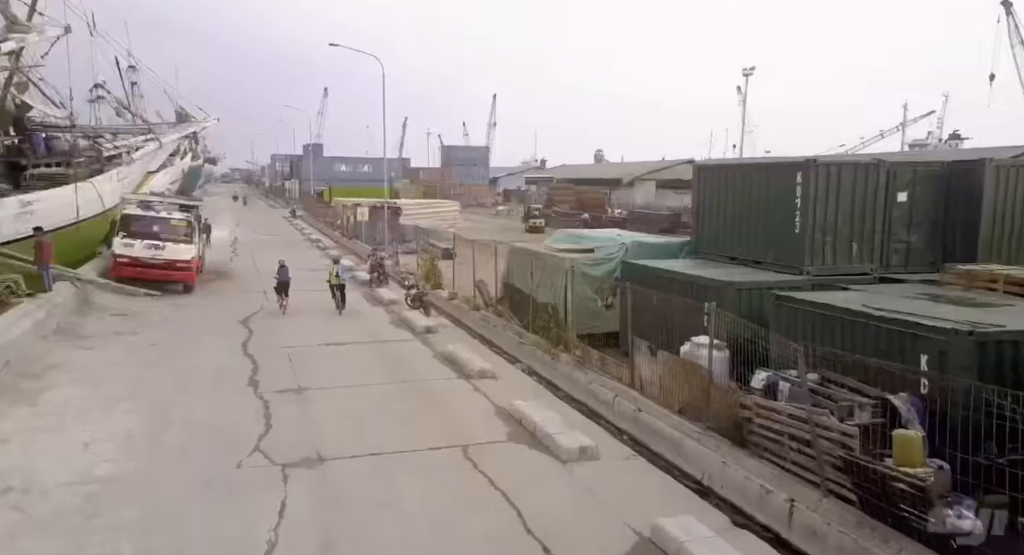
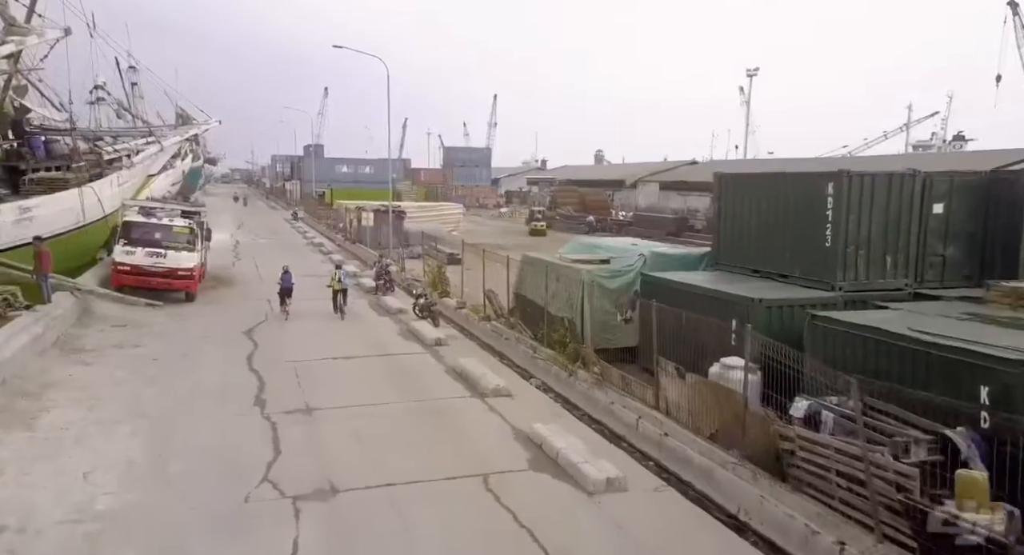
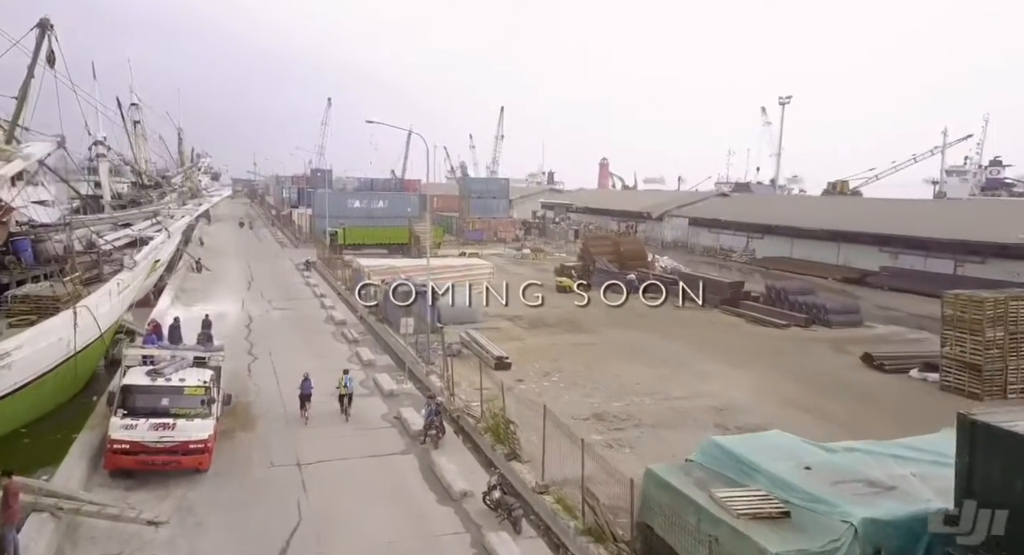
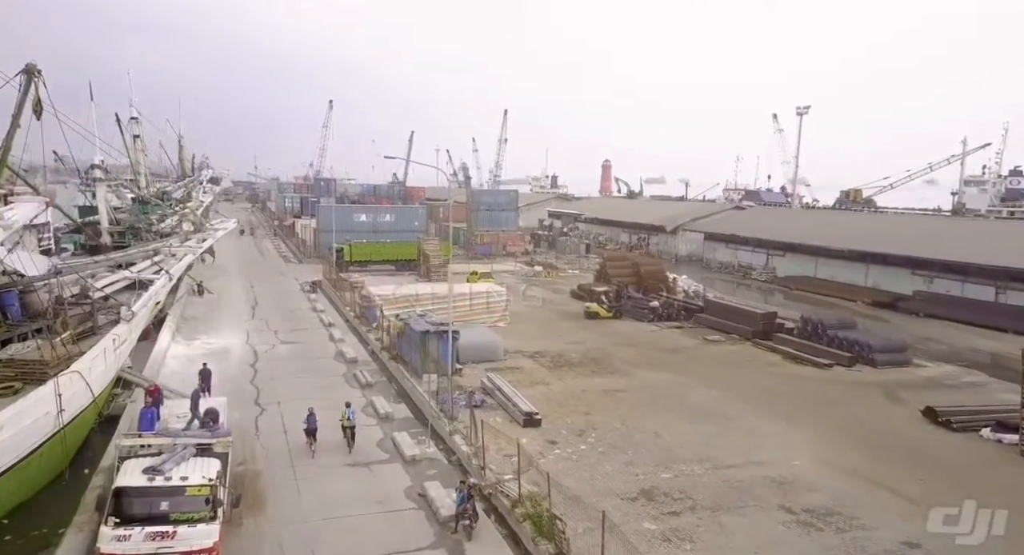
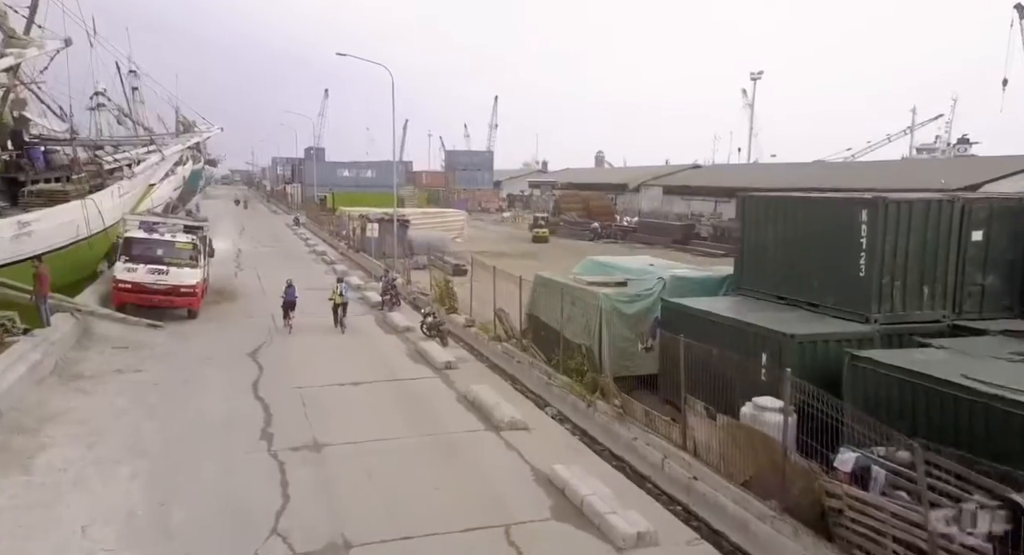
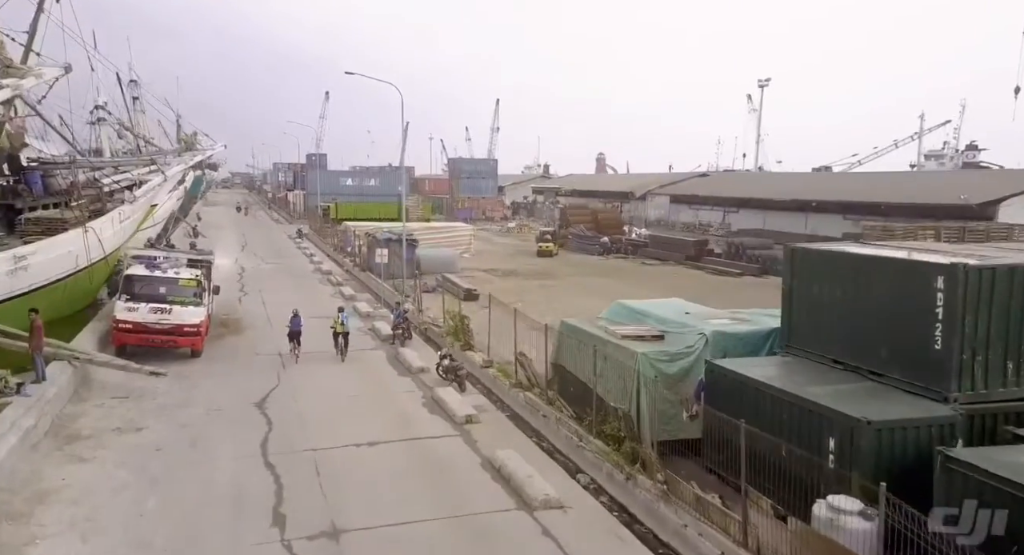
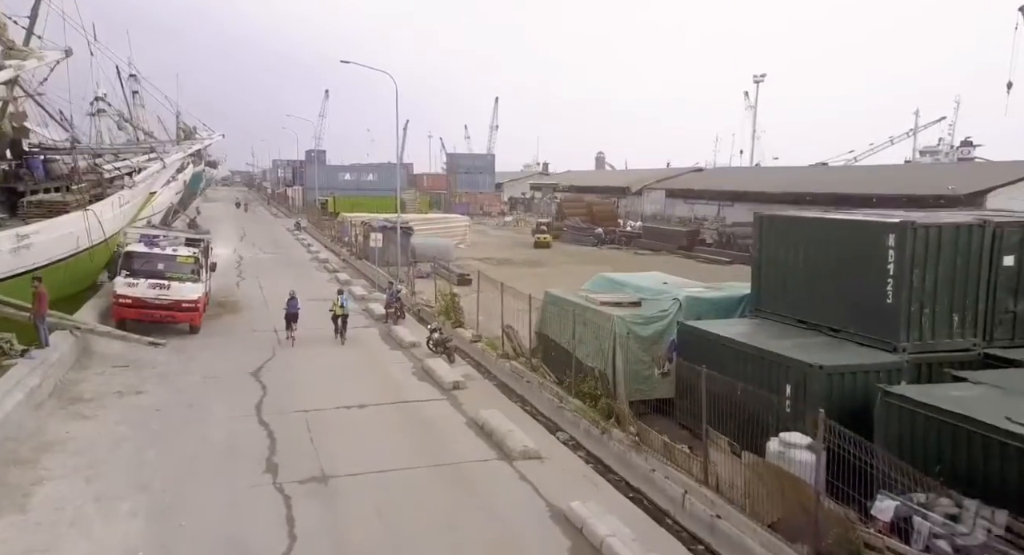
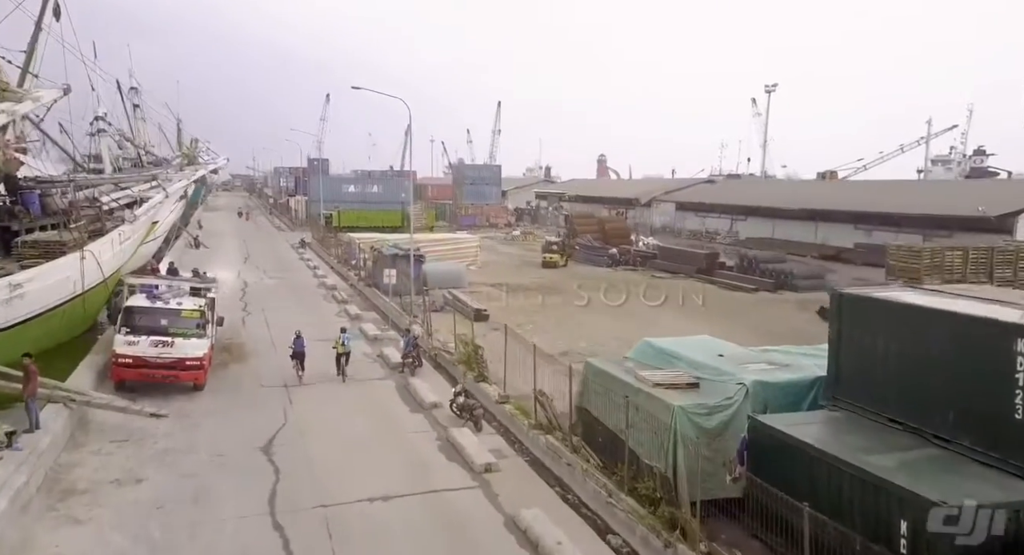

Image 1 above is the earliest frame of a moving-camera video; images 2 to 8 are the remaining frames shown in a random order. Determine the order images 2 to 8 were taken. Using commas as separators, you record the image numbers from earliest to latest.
2, 5, 7, 6, 8, 3, 4
